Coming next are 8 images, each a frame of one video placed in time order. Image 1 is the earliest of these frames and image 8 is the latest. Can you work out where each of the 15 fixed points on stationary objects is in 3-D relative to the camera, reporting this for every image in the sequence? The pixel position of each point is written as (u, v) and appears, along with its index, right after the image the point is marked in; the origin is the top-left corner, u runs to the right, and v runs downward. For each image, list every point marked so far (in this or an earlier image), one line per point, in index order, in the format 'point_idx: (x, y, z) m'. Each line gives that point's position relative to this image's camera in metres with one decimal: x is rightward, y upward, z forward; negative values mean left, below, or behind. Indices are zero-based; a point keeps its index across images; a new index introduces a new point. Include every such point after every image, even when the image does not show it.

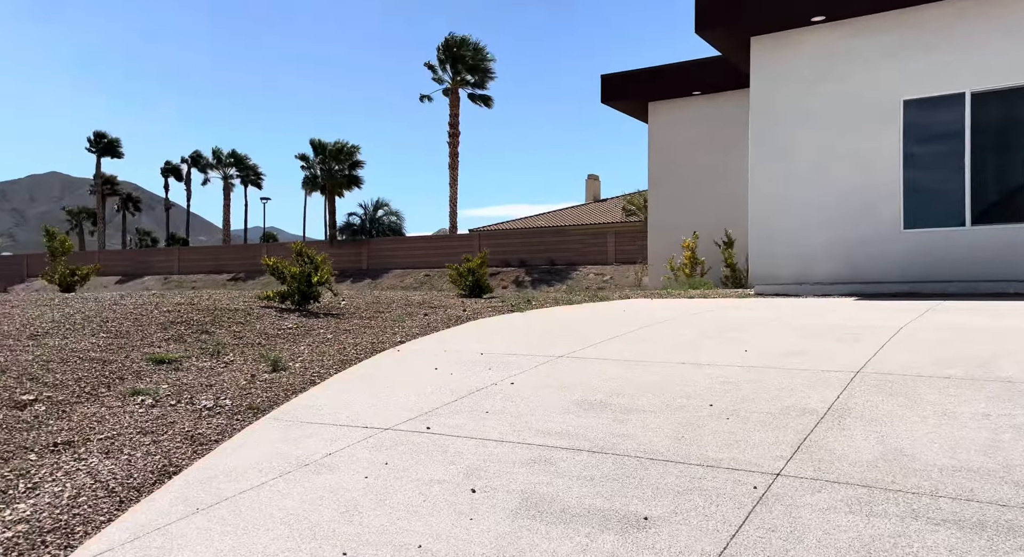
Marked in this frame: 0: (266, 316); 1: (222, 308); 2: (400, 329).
0: (-3.6, -0.5, +10.7) m
1: (-4.3, -0.4, +10.8) m
2: (-1.6, -0.7, +10.5) m
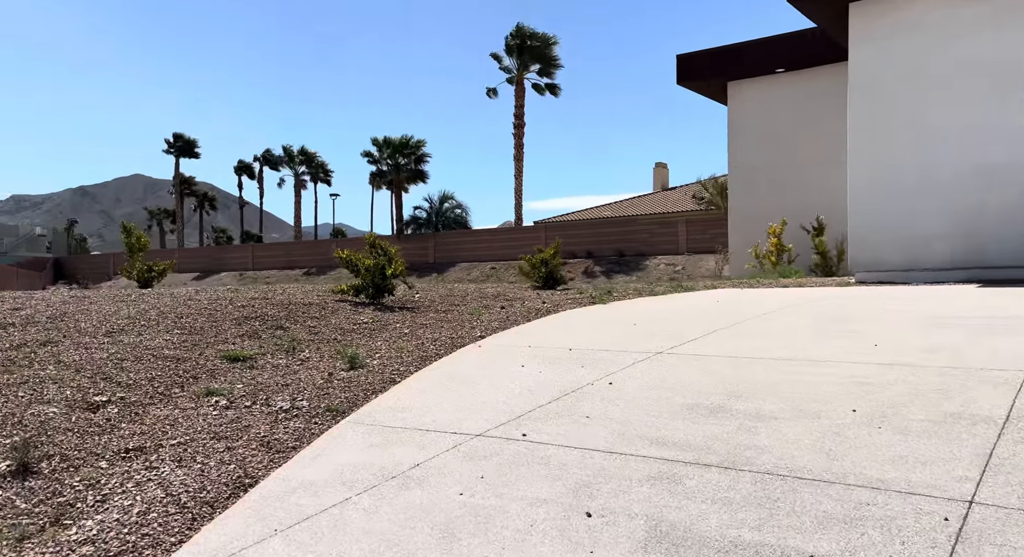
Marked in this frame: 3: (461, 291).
0: (-2.4, -0.4, +10.3) m
1: (-3.1, -0.3, +10.5) m
2: (-0.4, -0.6, +10.0) m
3: (-1.1, -0.3, +15.5) m
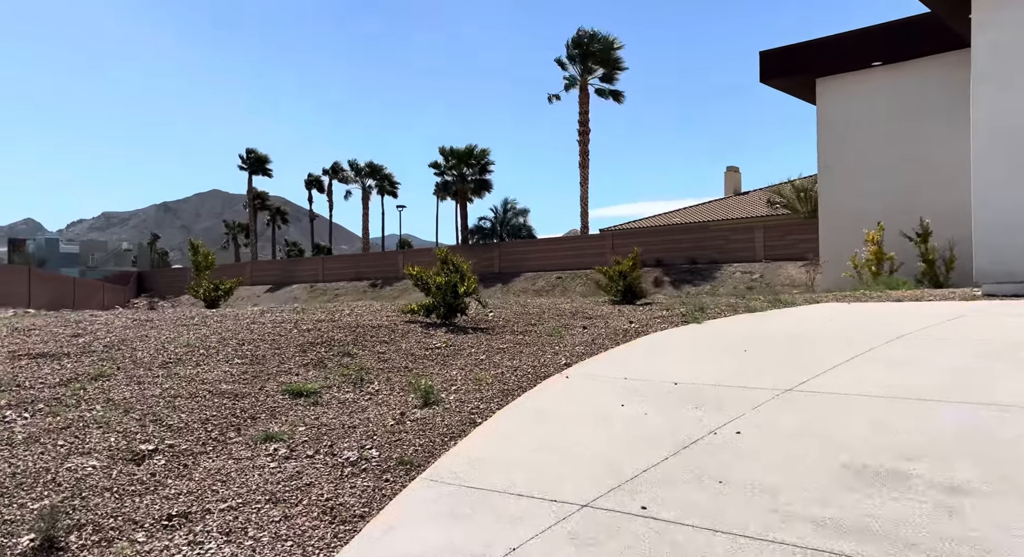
0: (-1.3, -0.7, +9.5) m
1: (-2.0, -0.6, +9.8) m
2: (+0.6, -0.8, +9.0) m
3: (+0.4, -0.6, +14.6) m
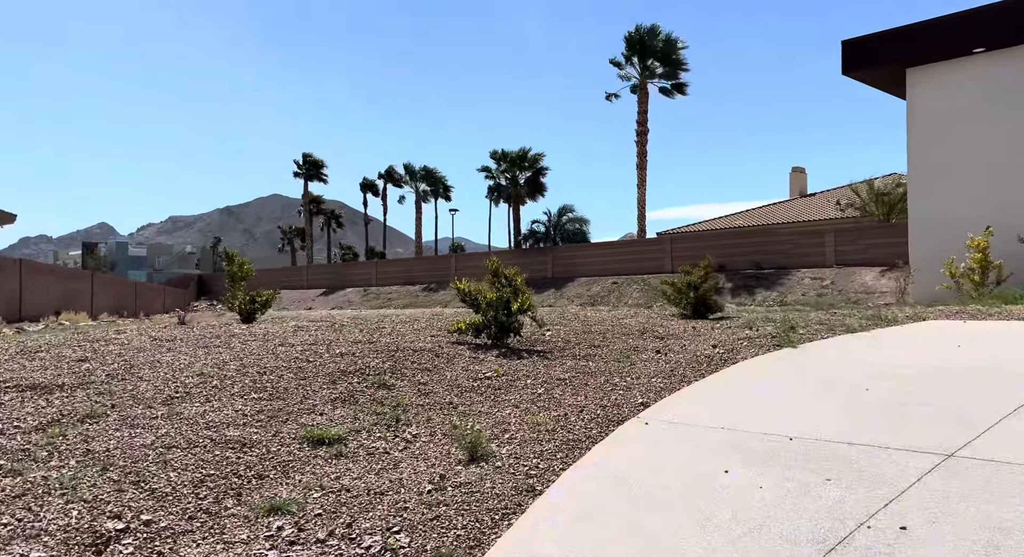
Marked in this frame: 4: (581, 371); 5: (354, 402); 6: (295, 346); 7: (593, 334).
0: (-0.6, -0.9, +8.3) m
1: (-1.3, -0.8, +8.6) m
2: (+1.3, -1.0, +7.7) m
3: (+1.5, -0.8, +13.2) m
4: (+0.7, -1.0, +8.0) m
5: (-1.4, -1.1, +6.6) m
6: (-2.5, -0.8, +8.5) m
7: (+1.2, -0.8, +10.7) m
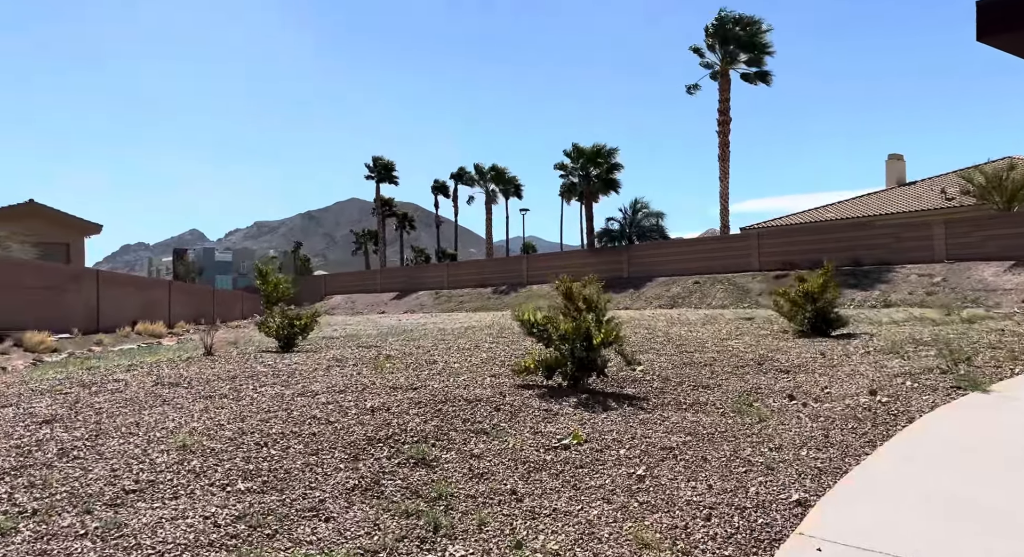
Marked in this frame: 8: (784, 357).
0: (+0.1, -1.2, +6.3) m
1: (-0.5, -1.1, +6.7) m
2: (+2.0, -1.3, +5.5) m
3: (+2.7, -1.0, +11.0) m
4: (+1.4, -1.3, +5.9) m
5: (-0.9, -1.4, +4.7) m
6: (-1.8, -1.1, +6.7) m
7: (+2.1, -1.1, +8.5) m
8: (+3.5, -1.0, +9.5) m
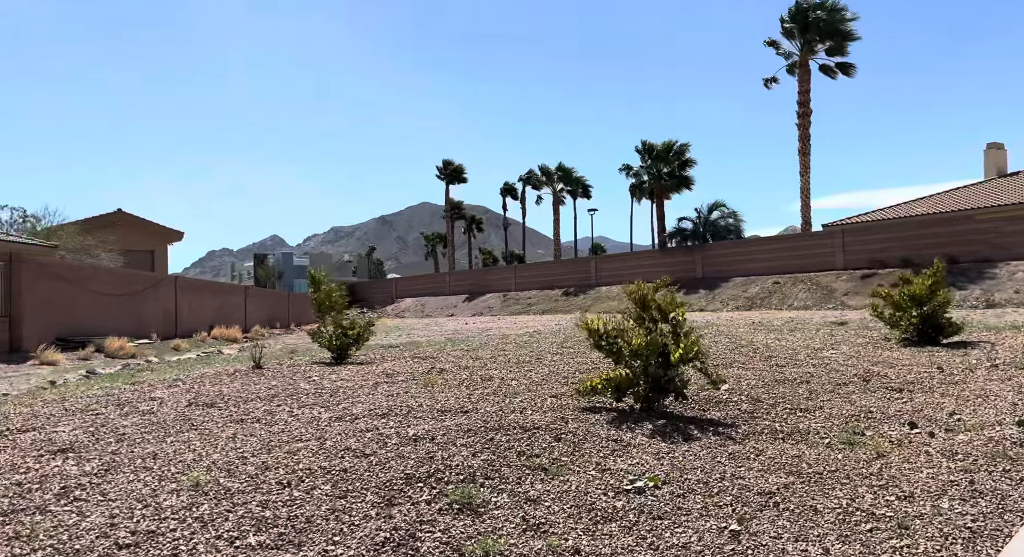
0: (+0.6, -1.2, +5.4) m
1: (0.0, -1.1, +5.8) m
2: (+2.4, -1.3, +4.4) m
3: (+3.6, -1.0, +9.8) m
4: (+1.9, -1.3, +4.8) m
5: (-0.5, -1.5, +3.9) m
6: (-1.3, -1.2, +6.0) m
7: (+2.8, -1.1, +7.4) m
8: (+4.3, -1.0, +8.2) m
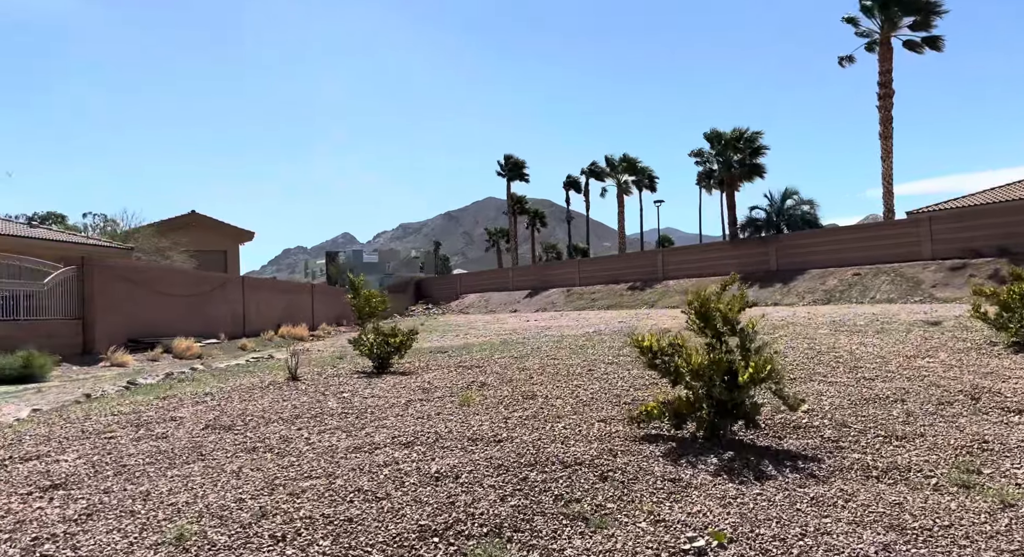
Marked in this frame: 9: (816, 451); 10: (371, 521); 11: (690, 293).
0: (+0.8, -1.3, +4.6) m
1: (+0.3, -1.2, +5.0) m
2: (+2.5, -1.4, +3.4) m
3: (+4.2, -1.0, +8.6) m
4: (+2.0, -1.4, +3.9) m
5: (-0.4, -1.6, +3.2) m
6: (-1.0, -1.2, +5.3) m
7: (+3.2, -1.1, +6.3) m
8: (+4.8, -1.0, +7.0) m
9: (+2.3, -1.2, +5.5) m
10: (-0.8, -1.4, +4.2) m
11: (+1.5, -0.1, +5.8) m
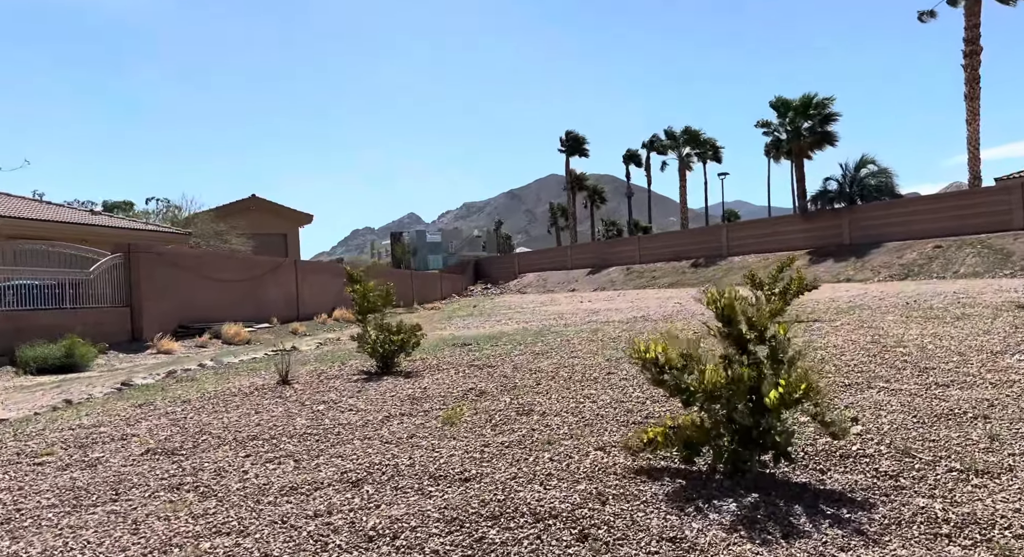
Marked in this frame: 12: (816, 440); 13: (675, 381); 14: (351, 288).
0: (+0.6, -1.3, +3.5) m
1: (+0.1, -1.2, +4.0) m
2: (+2.1, -1.4, +2.2) m
3: (+4.3, -0.9, +7.2) m
4: (+1.7, -1.4, +2.7) m
5: (-0.8, -1.6, +2.2) m
6: (-1.2, -1.3, +4.3) m
7: (+3.1, -1.1, +5.0) m
8: (+4.7, -0.9, +5.6) m
9: (+2.1, -1.2, +4.2) m
10: (-1.0, -1.4, +3.2) m
11: (+1.3, -0.1, +4.7) m
12: (+2.1, -1.0, +5.1) m
13: (+1.1, -0.6, +4.6) m
14: (-2.0, -0.1, +9.3) m
